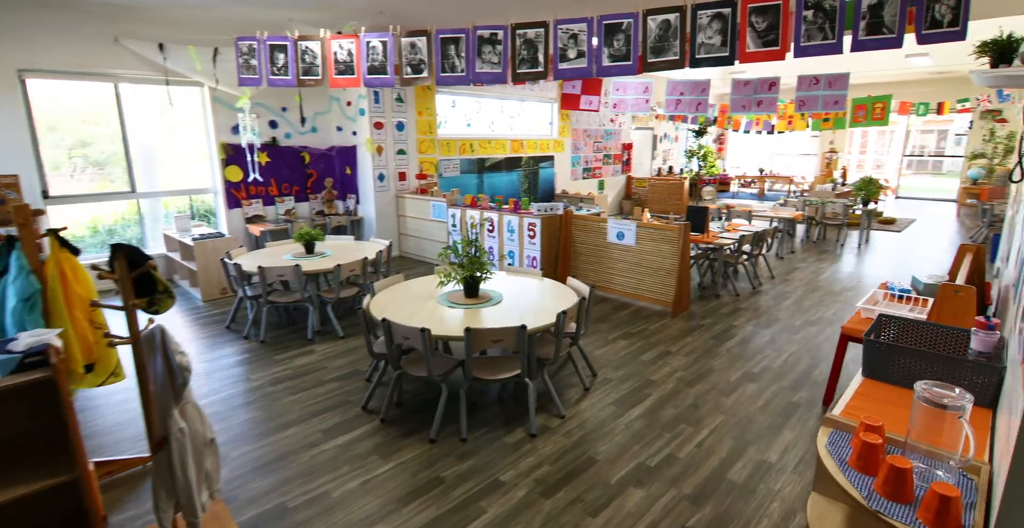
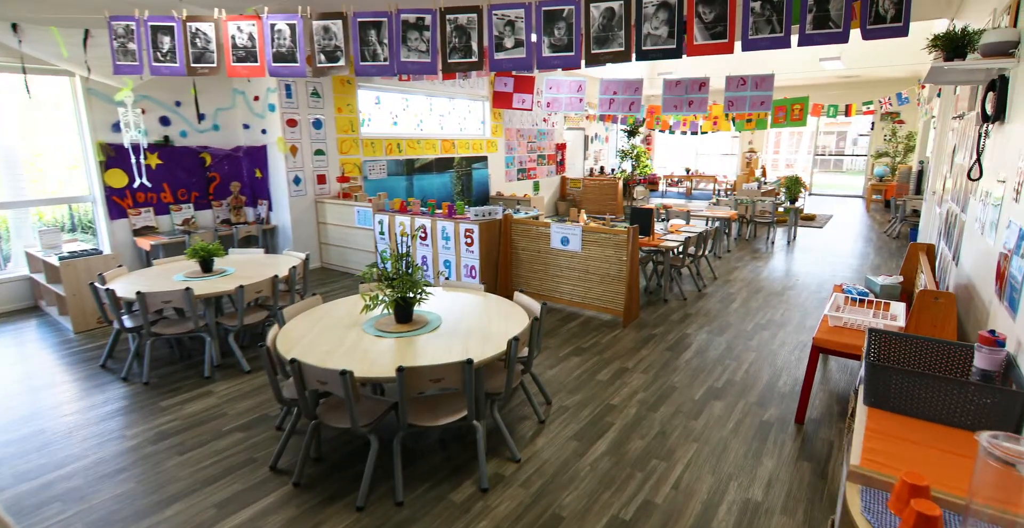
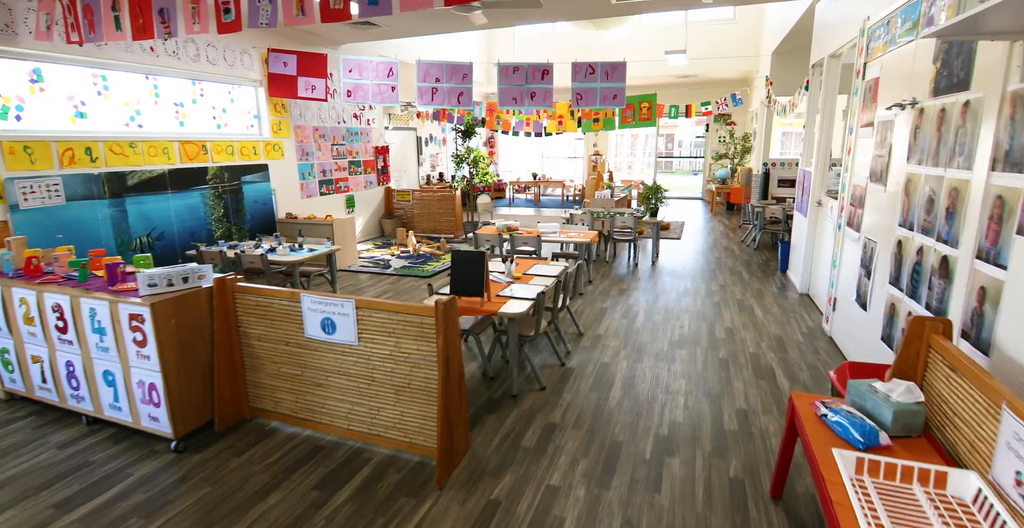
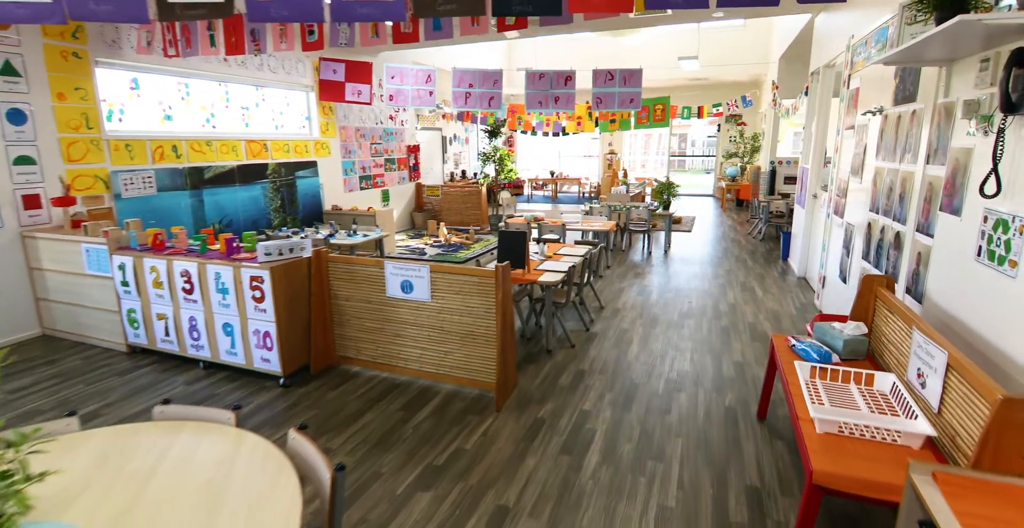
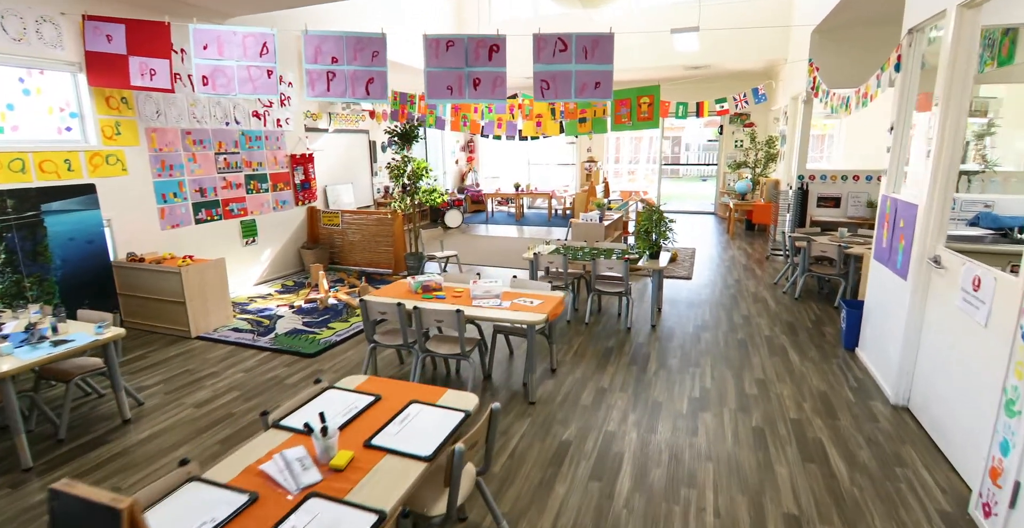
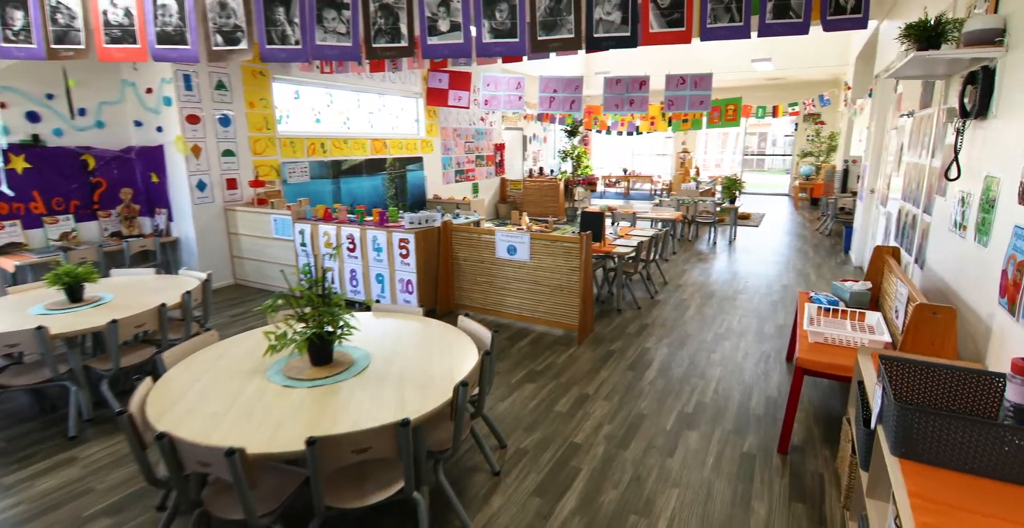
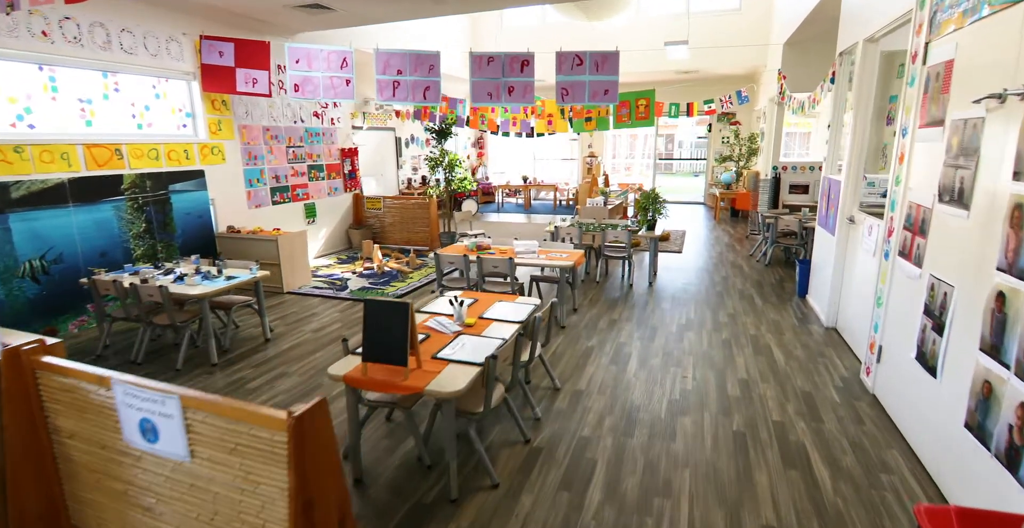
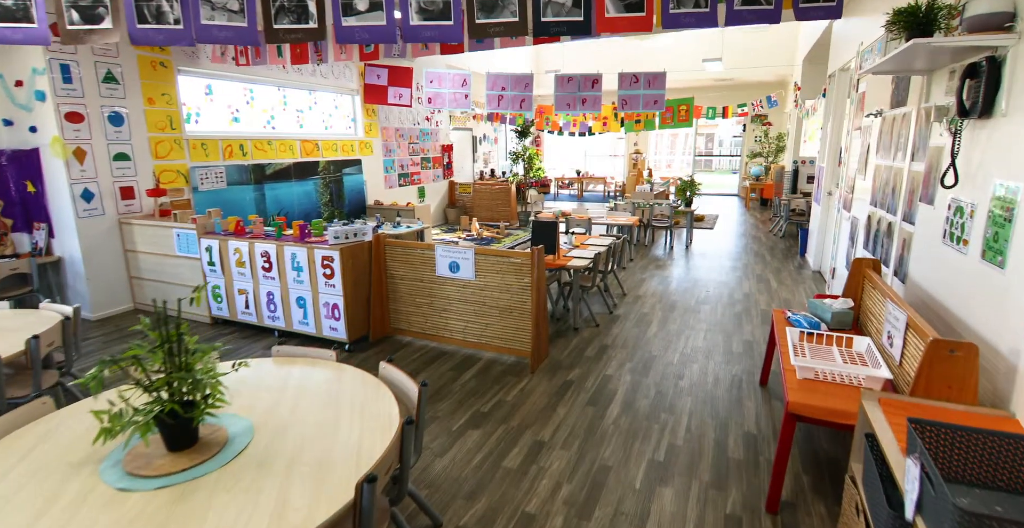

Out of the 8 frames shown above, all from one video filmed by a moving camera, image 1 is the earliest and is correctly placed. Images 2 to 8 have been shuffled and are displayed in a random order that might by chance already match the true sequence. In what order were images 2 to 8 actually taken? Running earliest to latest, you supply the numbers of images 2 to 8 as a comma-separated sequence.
2, 6, 8, 4, 3, 7, 5
